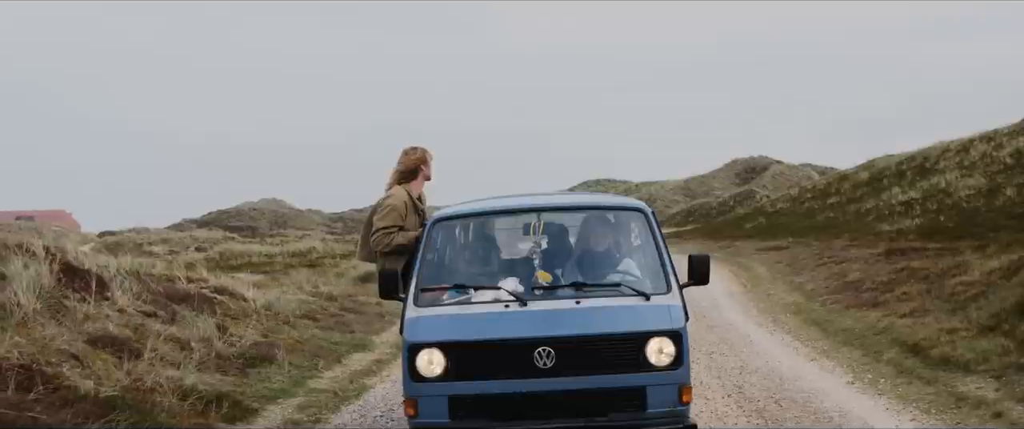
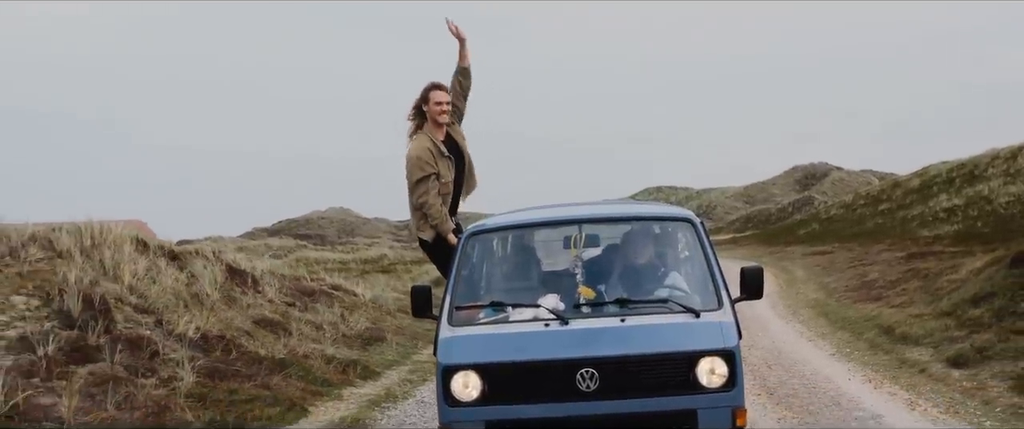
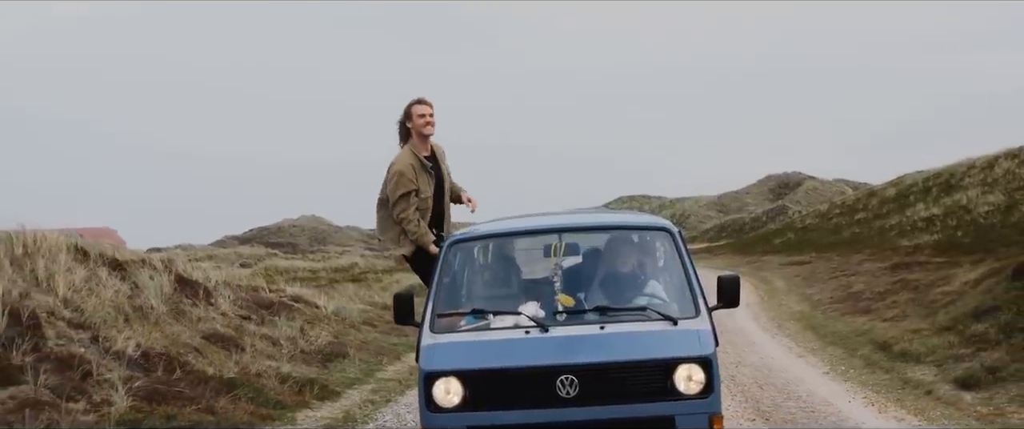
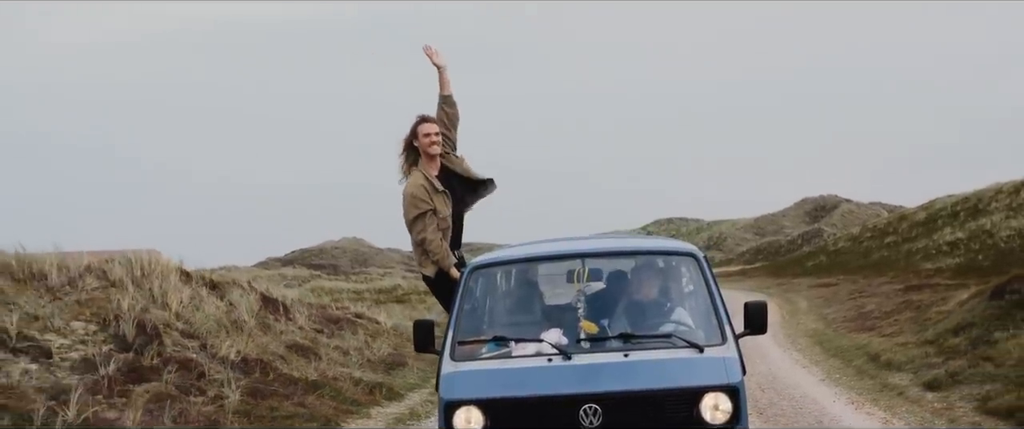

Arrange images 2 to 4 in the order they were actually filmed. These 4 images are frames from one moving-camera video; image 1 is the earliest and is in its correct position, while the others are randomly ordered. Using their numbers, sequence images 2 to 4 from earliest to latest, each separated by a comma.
3, 2, 4
